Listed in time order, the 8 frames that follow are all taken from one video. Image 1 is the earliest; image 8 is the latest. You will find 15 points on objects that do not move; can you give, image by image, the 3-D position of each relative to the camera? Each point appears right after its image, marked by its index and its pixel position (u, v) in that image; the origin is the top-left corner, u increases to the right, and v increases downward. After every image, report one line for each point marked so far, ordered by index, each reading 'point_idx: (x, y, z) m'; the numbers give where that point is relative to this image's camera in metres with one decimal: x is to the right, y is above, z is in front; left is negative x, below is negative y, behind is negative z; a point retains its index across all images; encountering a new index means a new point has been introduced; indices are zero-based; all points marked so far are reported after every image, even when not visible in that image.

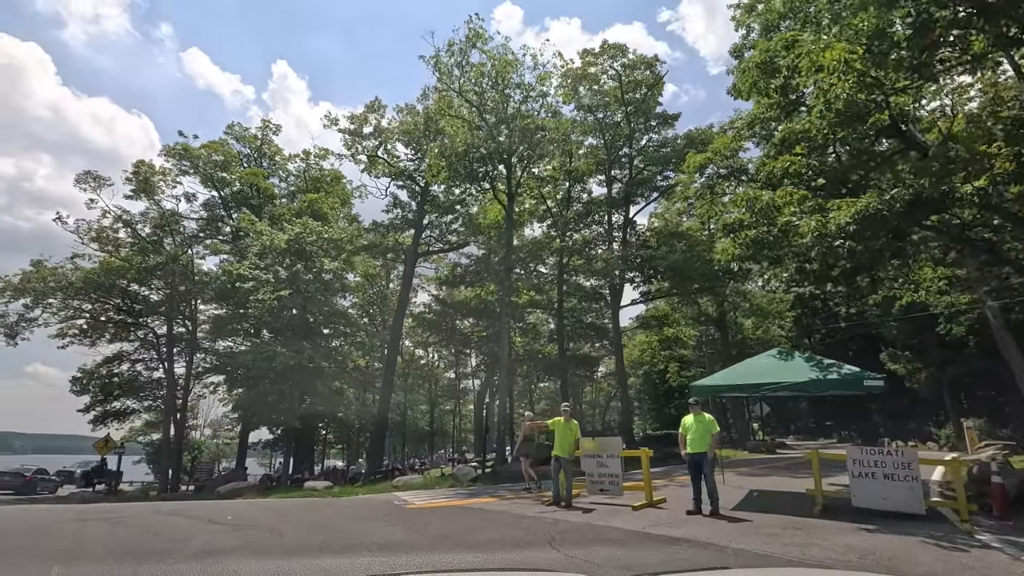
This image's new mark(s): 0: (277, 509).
0: (-5.5, -5.1, +12.4) m
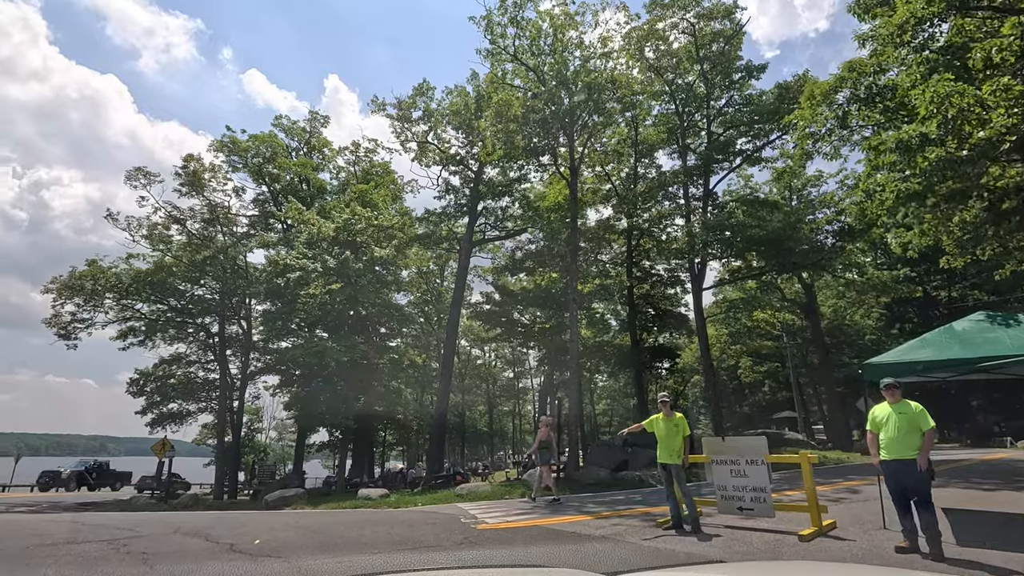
0: (-3.7, -4.6, +10.4) m
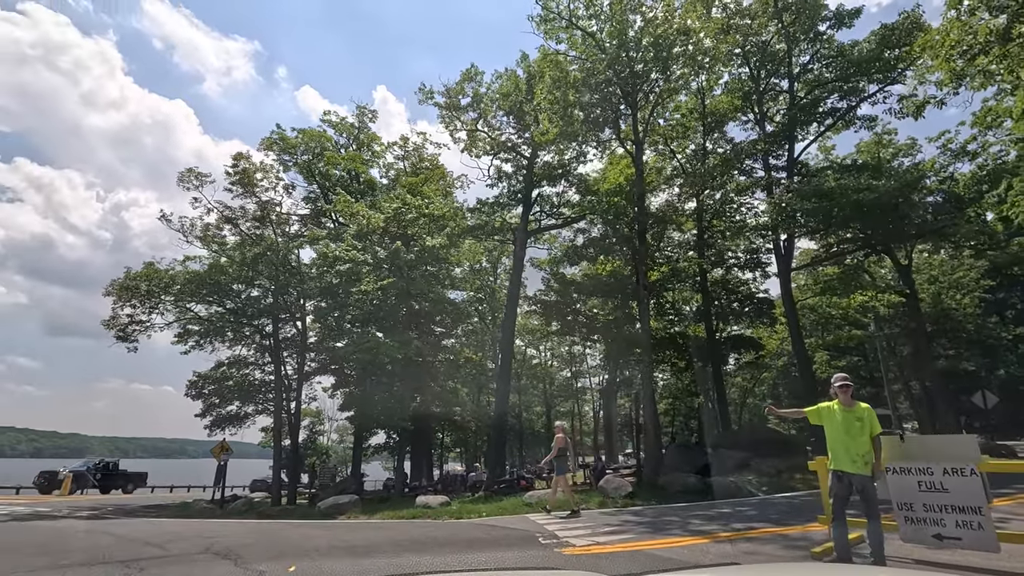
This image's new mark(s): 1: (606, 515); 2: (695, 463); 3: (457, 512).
0: (-2.3, -4.2, +8.9) m
1: (+1.9, -4.6, +10.7) m
2: (+6.4, -6.1, +18.7) m
3: (-1.4, -5.9, +14.1) m
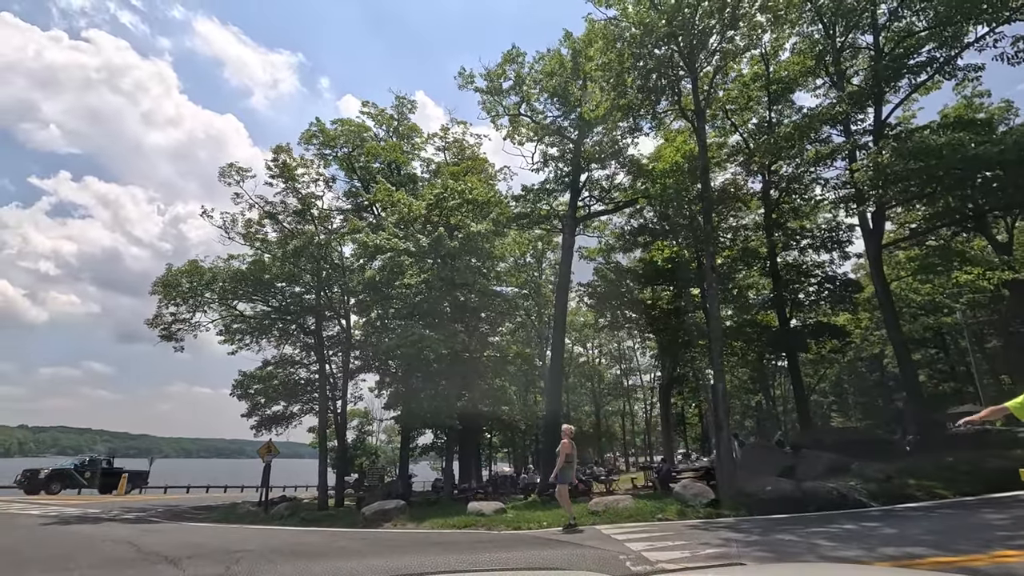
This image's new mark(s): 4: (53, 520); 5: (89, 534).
0: (-1.2, -3.8, +7.5) m
1: (+3.1, -4.1, +8.9) m
2: (+8.2, -5.5, +16.6) m
3: (+0.1, -5.5, +12.6) m
4: (-13.9, -7.0, +15.9) m
5: (-10.8, -6.3, +13.4) m
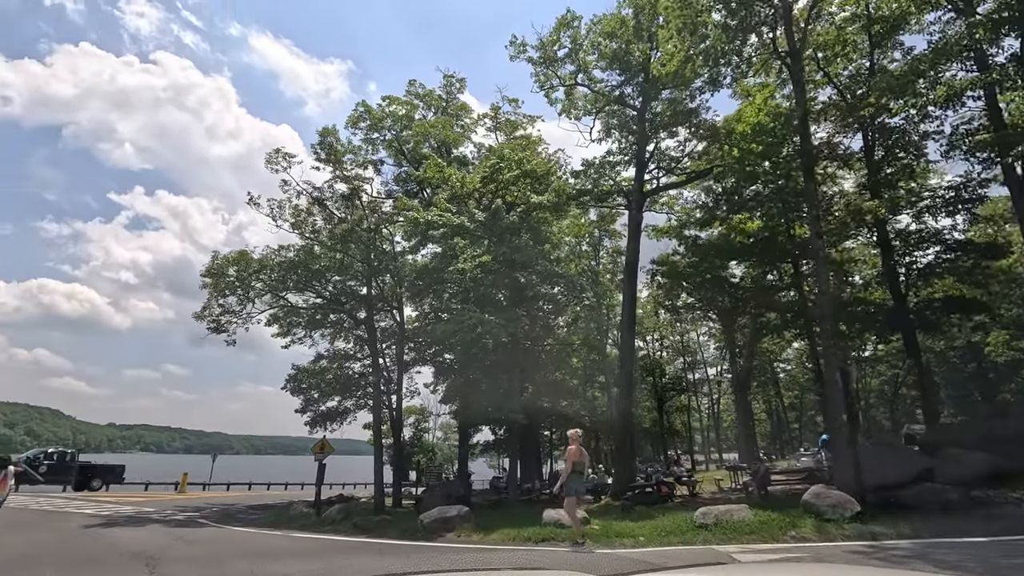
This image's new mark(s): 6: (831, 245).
0: (0.0, -3.2, +5.5) m
1: (+4.4, -3.3, +6.6) m
2: (+10.2, -4.6, +13.7) m
3: (+1.8, -4.8, +10.5) m
4: (-11.8, -6.6, +15.0) m
5: (-8.9, -5.9, +12.2) m
6: (+11.9, +1.6, +19.9) m
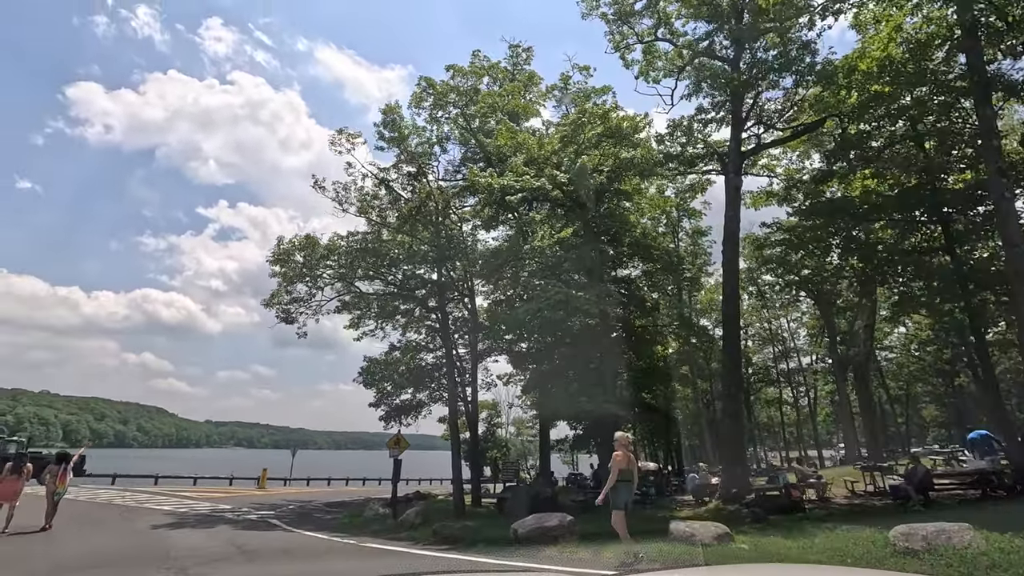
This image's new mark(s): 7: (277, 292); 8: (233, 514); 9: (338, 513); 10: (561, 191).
0: (+1.2, -2.5, +3.4) m
1: (+5.7, -2.5, +3.9) m
2: (+12.4, -3.5, +10.2) m
3: (+3.7, -4.1, +8.1) m
4: (-9.2, -6.3, +14.2) m
5: (-6.7, -5.4, +11.1) m
6: (+14.6, +2.8, +16.2) m
7: (-8.5, -0.2, +19.4) m
8: (-8.8, -7.2, +16.9) m
9: (-6.3, -8.2, +19.3) m
10: (+1.6, +3.0, +18.2) m
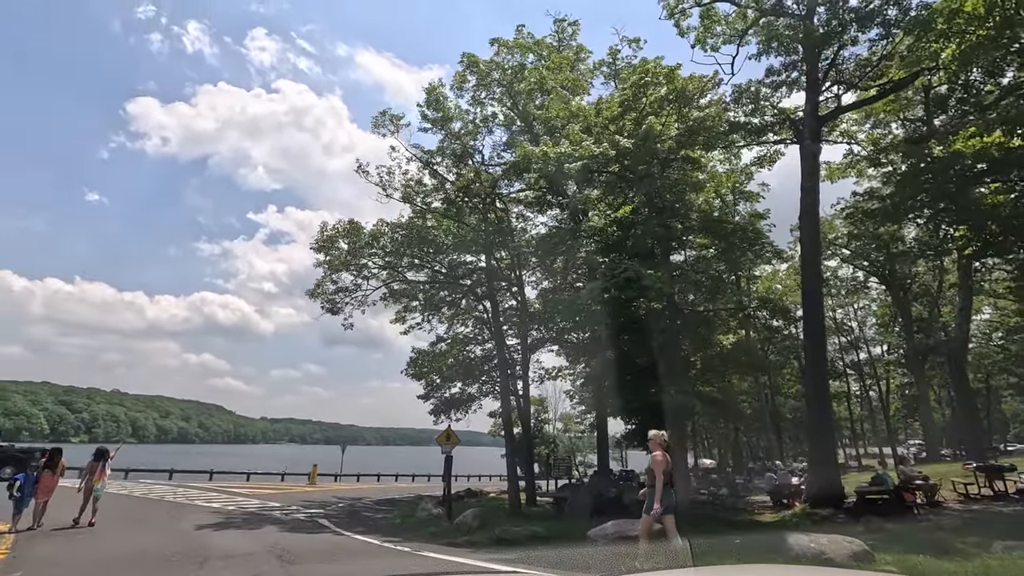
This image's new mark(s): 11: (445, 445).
0: (+1.9, -2.1, +1.9) m
1: (+6.4, -1.9, +2.1) m
2: (+13.6, -2.8, +7.9) m
3: (+4.7, -3.5, +6.5) m
4: (-7.6, -6.0, +13.6) m
5: (-5.4, -5.1, +10.3) m
6: (+16.1, +3.6, +13.6) m
7: (-6.6, +0.2, +18.6) m
8: (-6.9, -6.8, +16.2) m
9: (-4.3, -7.8, +18.5) m
10: (+3.3, +3.6, +16.7) m
11: (-2.5, -5.8, +19.7) m
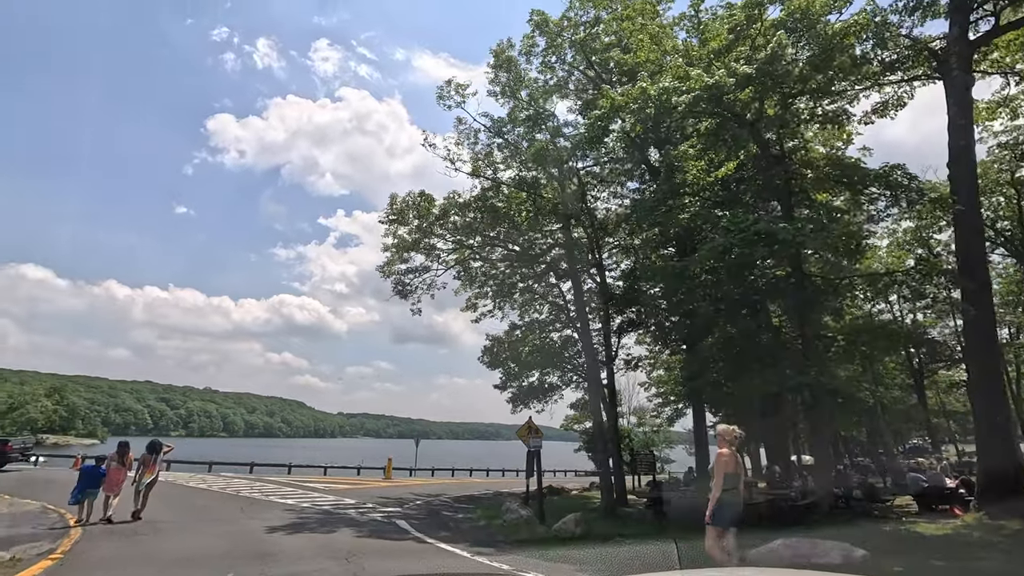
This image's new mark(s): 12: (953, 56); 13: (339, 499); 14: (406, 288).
0: (+2.7, -1.4, -0.3) m
1: (+7.2, -1.1, -0.6) m
2: (+15.0, -1.7, +4.3) m
3: (+6.1, -2.7, +3.9) m
4: (-5.3, -5.5, +12.5) m
5: (-3.5, -4.5, +8.9) m
6: (+17.9, +4.9, +9.7) m
7: (-3.9, +0.8, +17.3) m
8: (-4.3, -6.3, +14.9) m
9: (-1.3, -7.1, +16.9) m
10: (+5.6, +4.5, +14.2) m
11: (+0.5, -5.1, +17.9) m
12: (+13.0, +6.9, +15.9) m
13: (-5.6, -6.8, +17.2) m
14: (-3.5, 0.0, +17.7) m
